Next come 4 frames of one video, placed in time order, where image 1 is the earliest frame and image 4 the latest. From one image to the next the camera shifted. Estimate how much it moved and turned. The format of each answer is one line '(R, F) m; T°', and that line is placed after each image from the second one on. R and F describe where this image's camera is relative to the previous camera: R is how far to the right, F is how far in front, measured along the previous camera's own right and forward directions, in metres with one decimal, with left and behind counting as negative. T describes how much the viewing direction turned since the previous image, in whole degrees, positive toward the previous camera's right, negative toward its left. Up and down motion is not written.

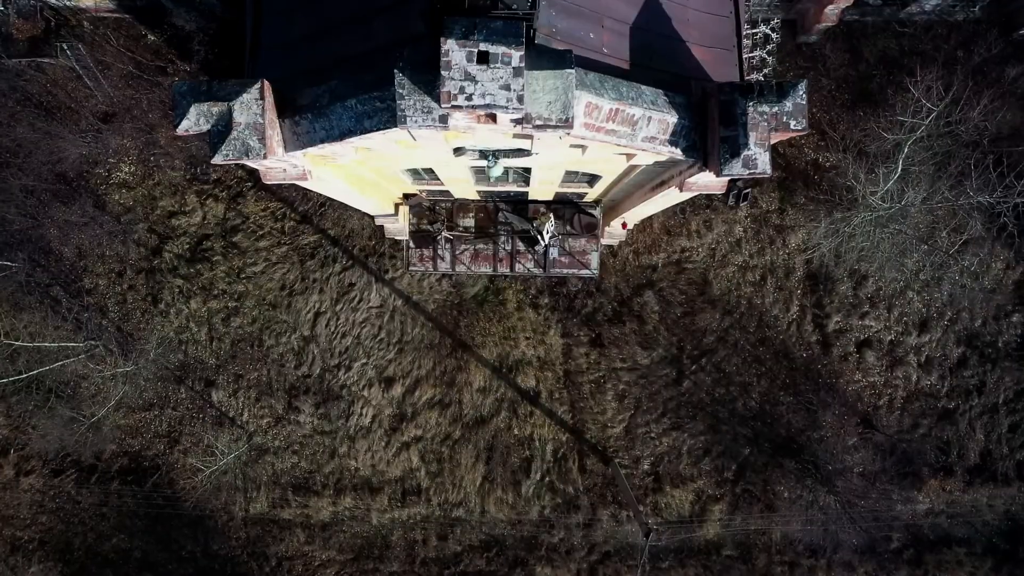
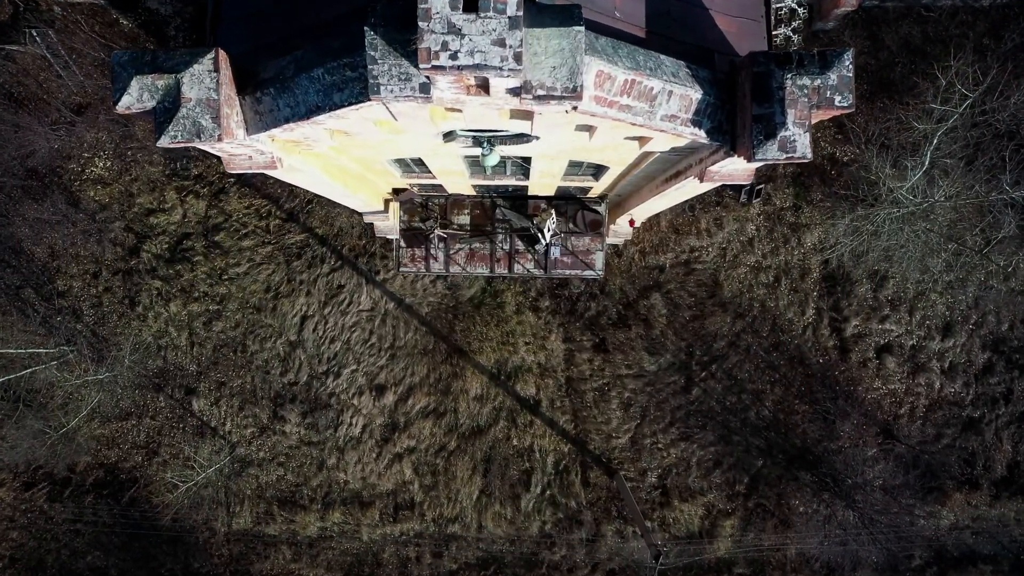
(0.0, +0.9) m; 0°
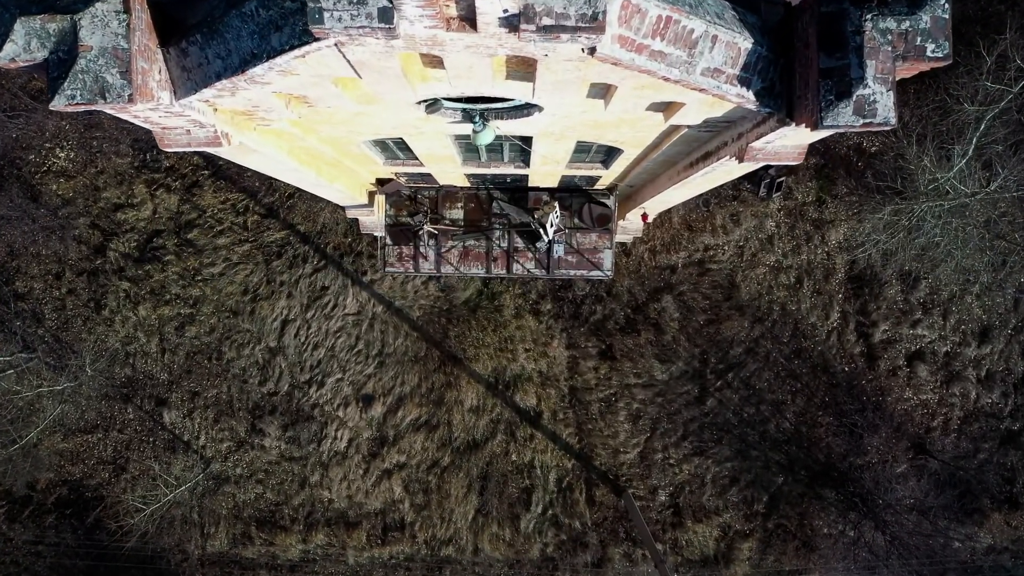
(0.0, +1.2) m; 0°
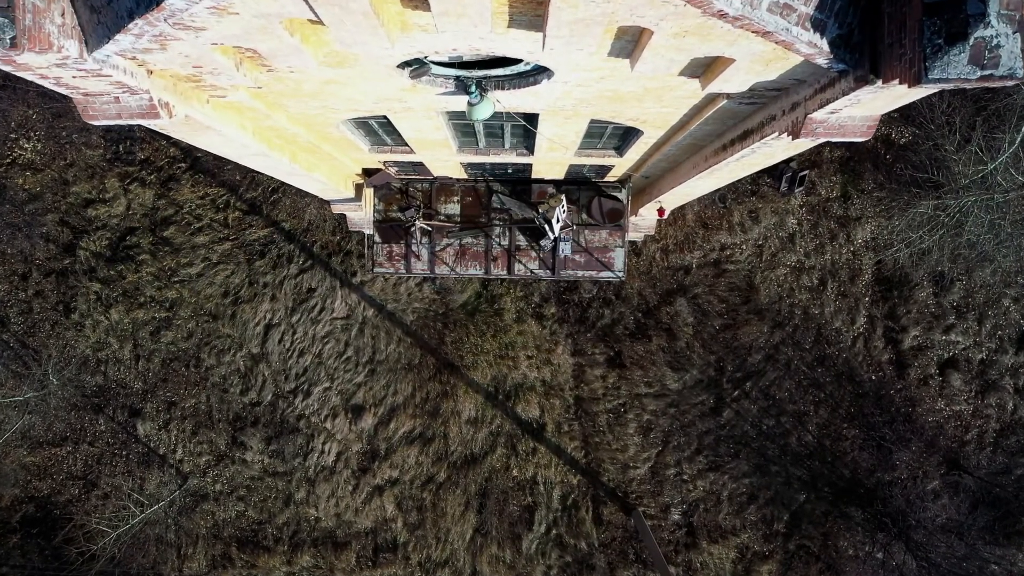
(0.0, +1.0) m; 0°
